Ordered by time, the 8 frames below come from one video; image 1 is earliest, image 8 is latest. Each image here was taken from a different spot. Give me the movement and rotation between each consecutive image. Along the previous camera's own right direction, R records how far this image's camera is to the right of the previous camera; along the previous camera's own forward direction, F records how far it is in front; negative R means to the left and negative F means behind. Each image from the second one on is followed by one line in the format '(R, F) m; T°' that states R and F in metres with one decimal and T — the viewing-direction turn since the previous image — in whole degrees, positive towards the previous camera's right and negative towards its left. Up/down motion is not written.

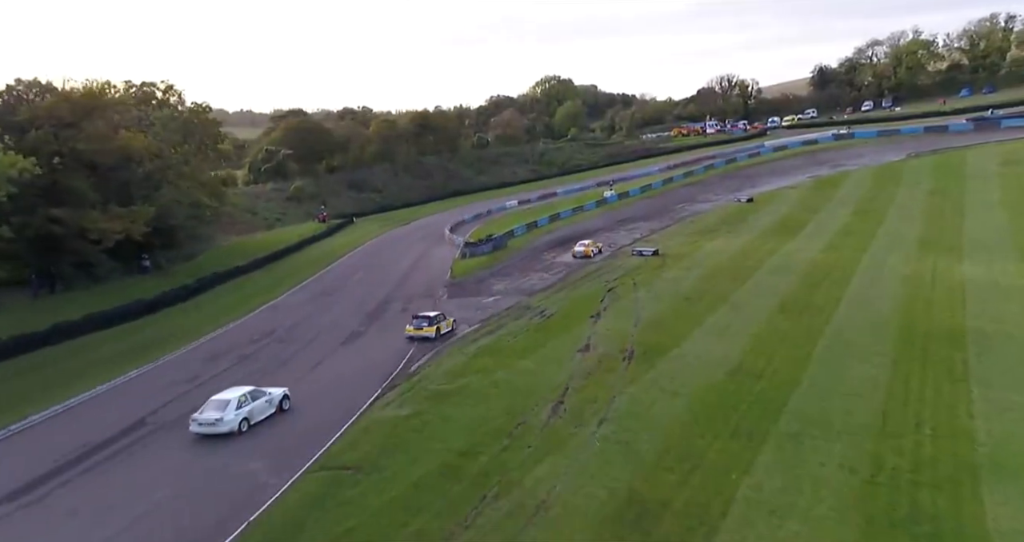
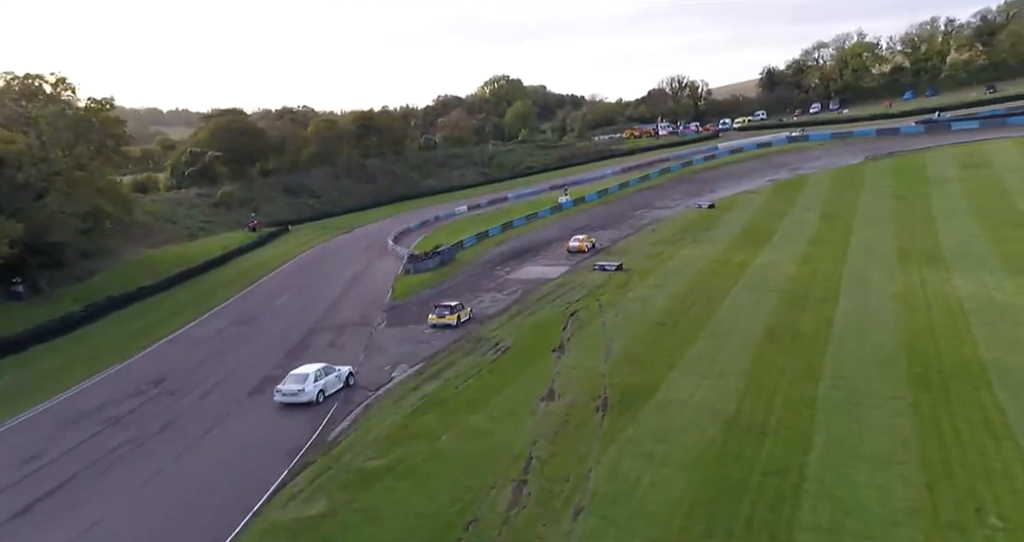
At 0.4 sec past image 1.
(+0.1, +3.8) m; +4°
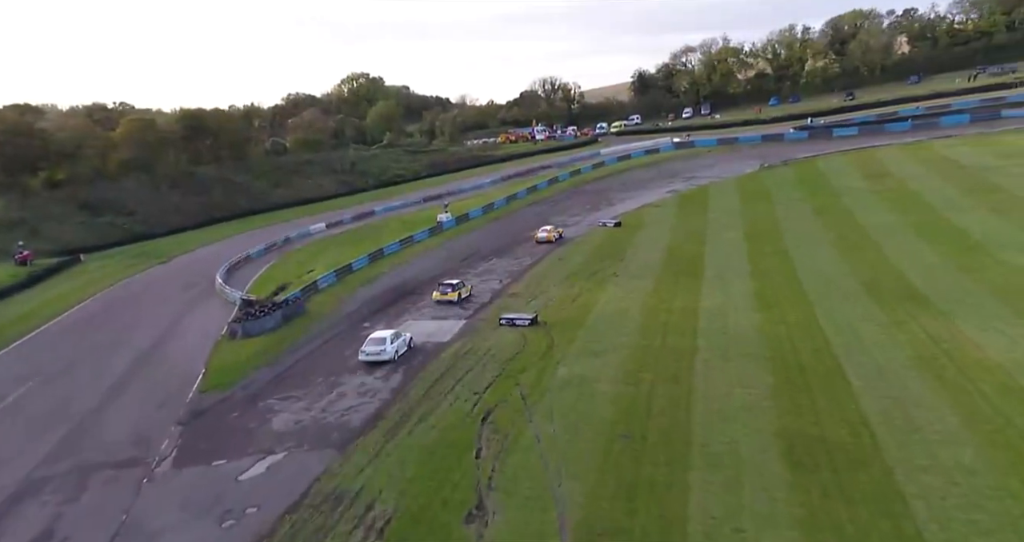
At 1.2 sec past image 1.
(-0.1, +9.5) m; +11°
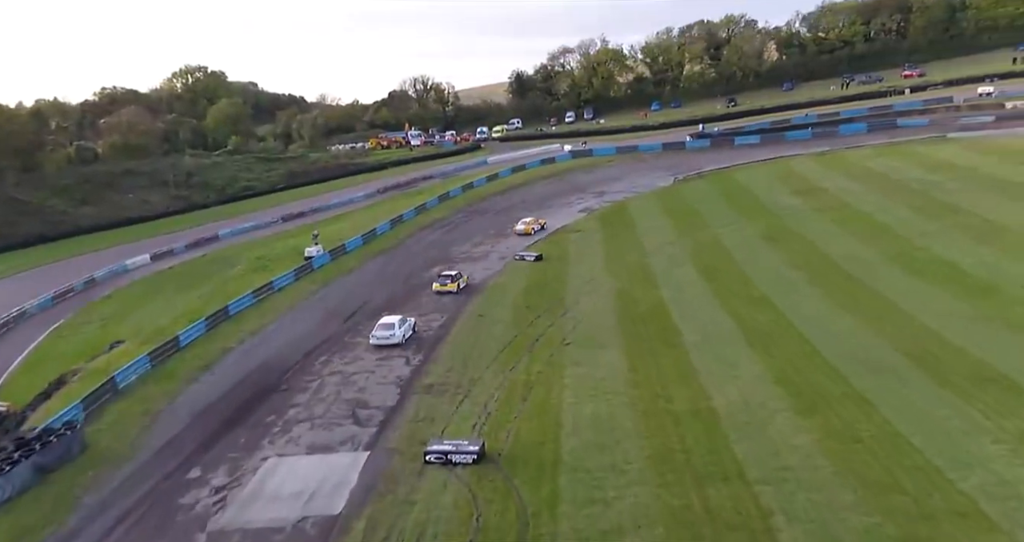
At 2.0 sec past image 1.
(-1.4, +9.9) m; +12°
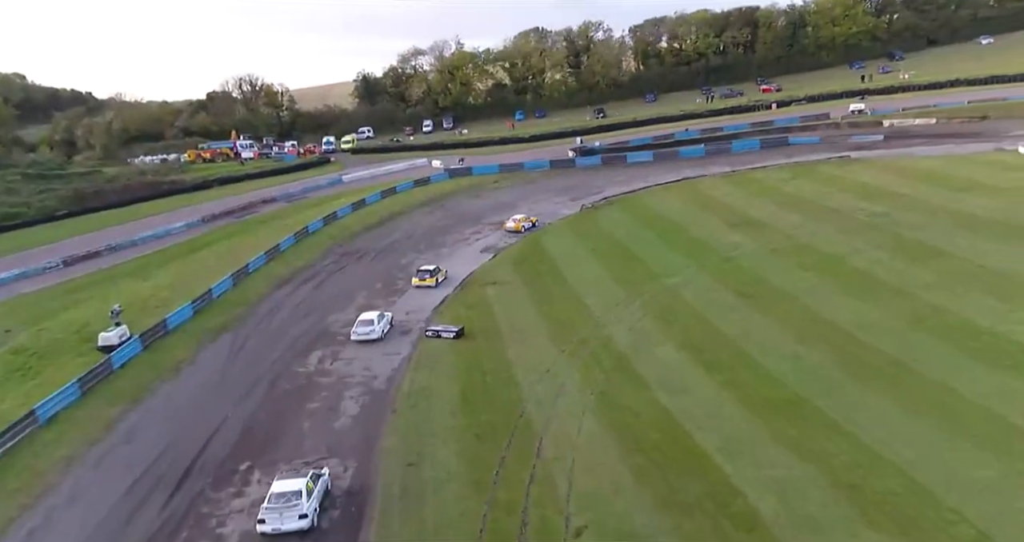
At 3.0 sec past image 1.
(-2.7, +10.4) m; +14°
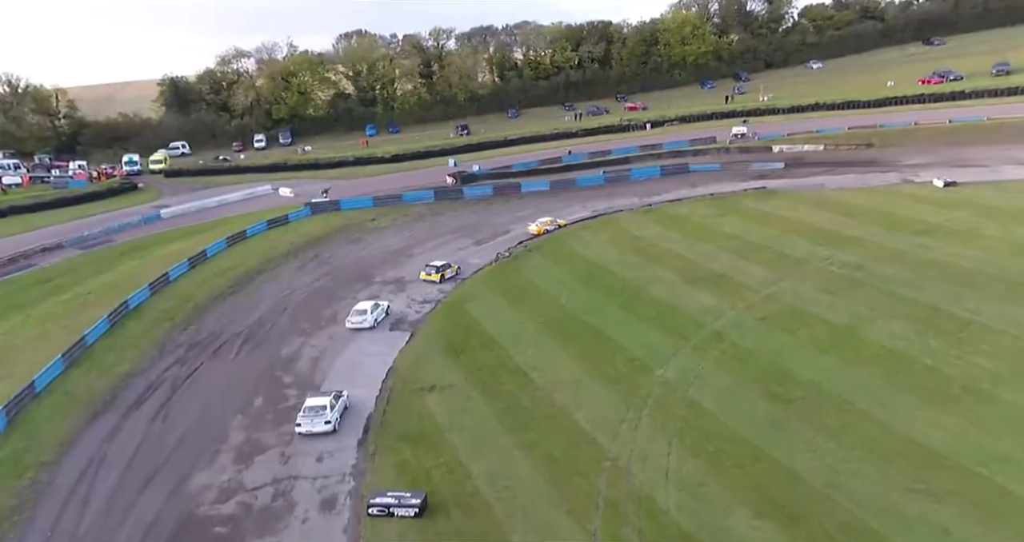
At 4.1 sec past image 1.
(-4.0, +9.4) m; +15°
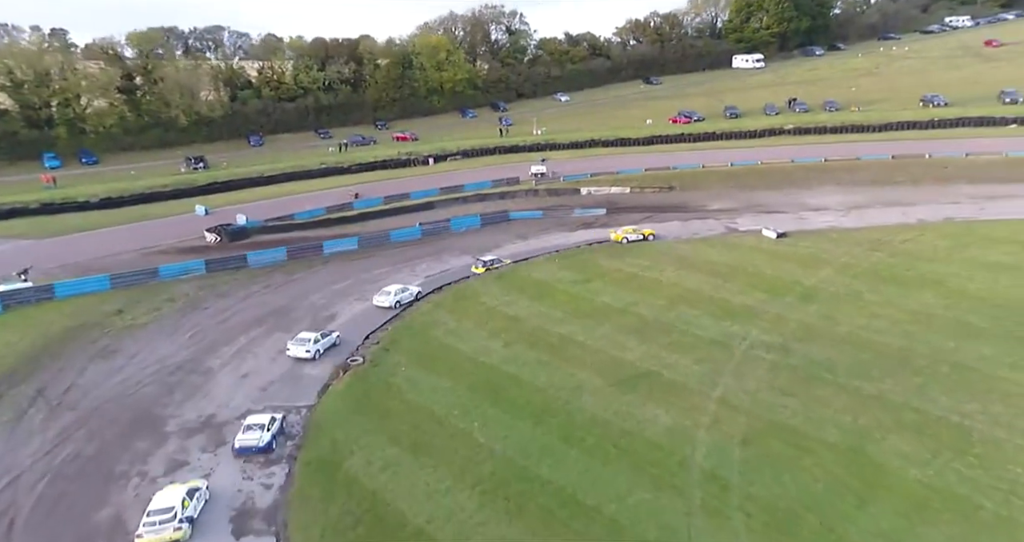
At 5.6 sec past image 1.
(-5.8, +10.1) m; +25°
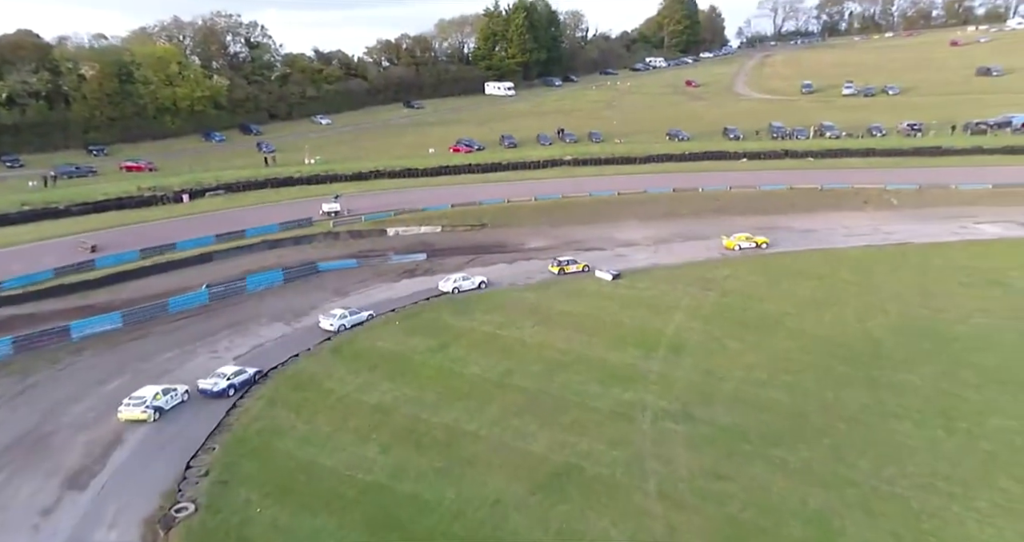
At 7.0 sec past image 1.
(-4.9, +6.0) m; +23°
